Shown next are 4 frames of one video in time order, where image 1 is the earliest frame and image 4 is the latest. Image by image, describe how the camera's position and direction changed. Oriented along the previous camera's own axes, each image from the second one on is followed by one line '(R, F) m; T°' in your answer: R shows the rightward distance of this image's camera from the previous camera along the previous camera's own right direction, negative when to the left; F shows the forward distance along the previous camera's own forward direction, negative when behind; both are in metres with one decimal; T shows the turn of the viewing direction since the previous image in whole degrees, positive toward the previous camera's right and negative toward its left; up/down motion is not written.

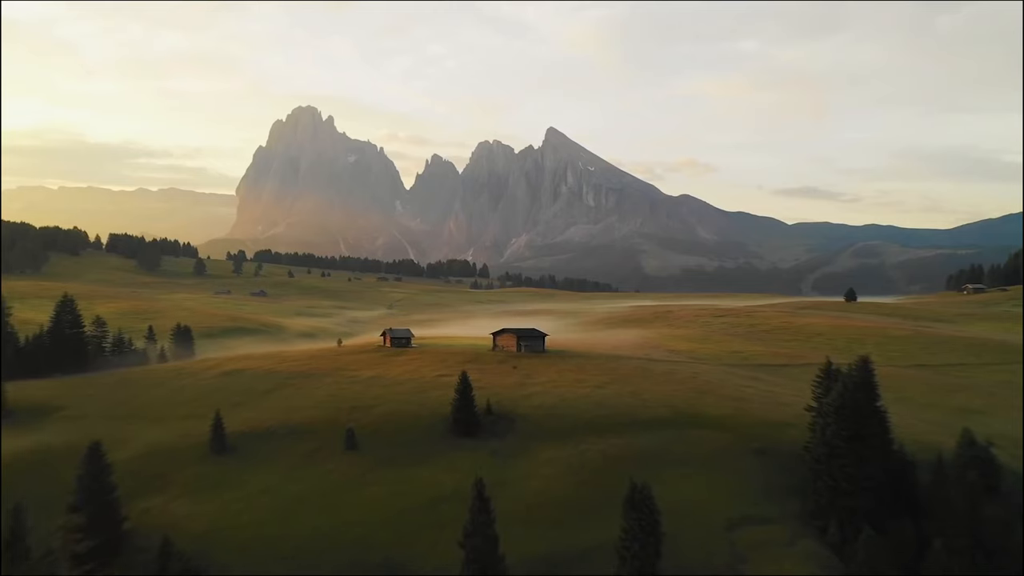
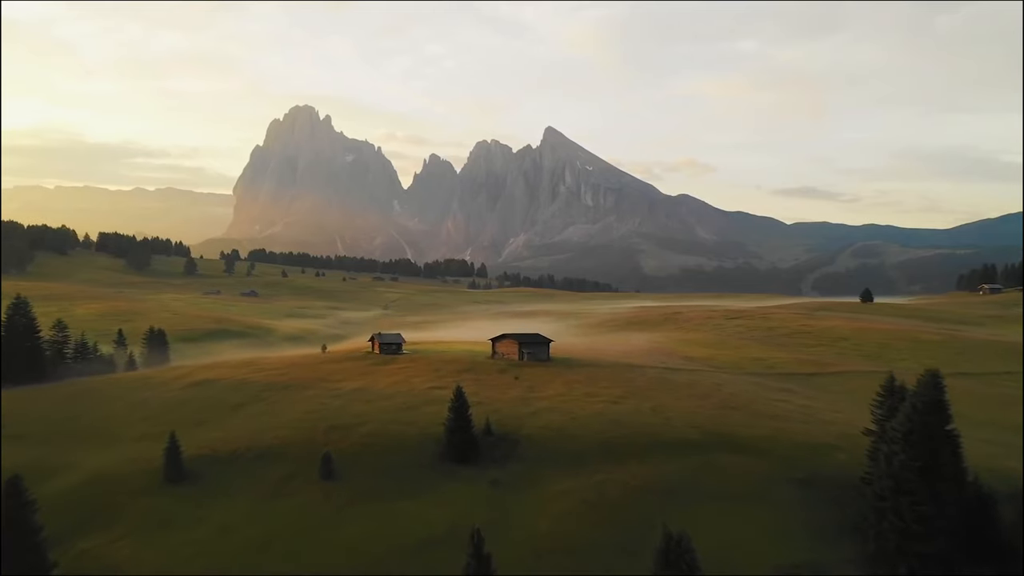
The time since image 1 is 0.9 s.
(-0.2, +3.6) m; 0°
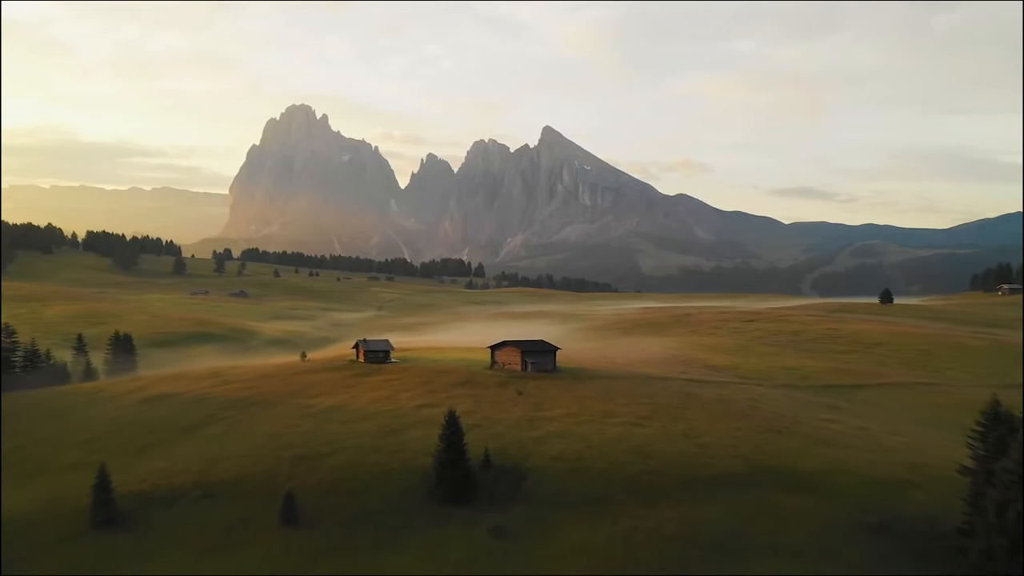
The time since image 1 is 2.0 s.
(-0.2, +4.0) m; 0°
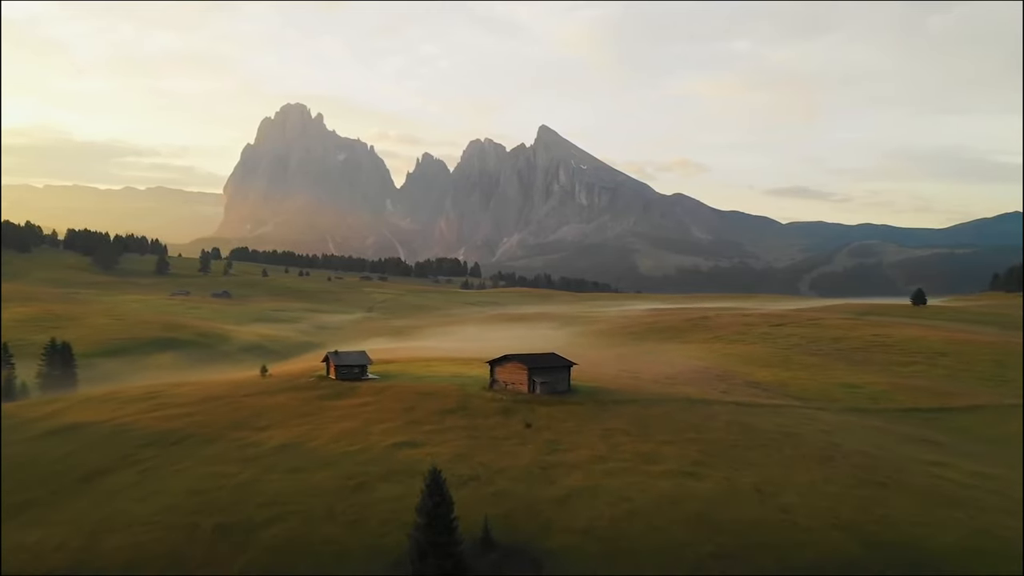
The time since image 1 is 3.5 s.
(-0.3, +5.7) m; 0°
